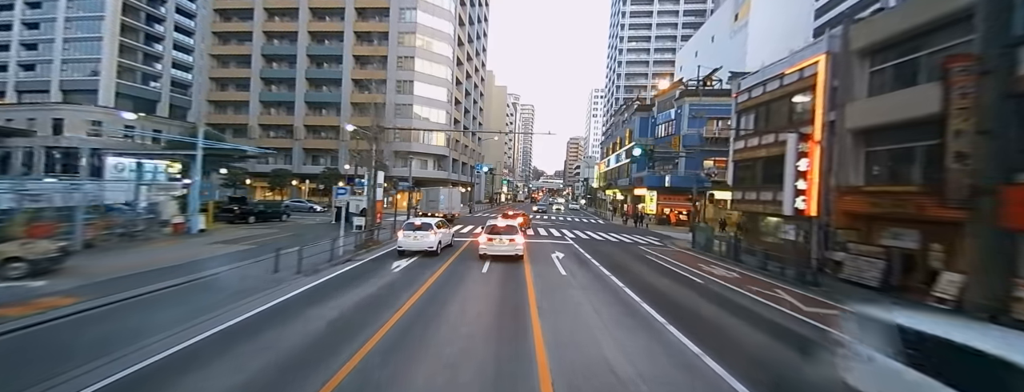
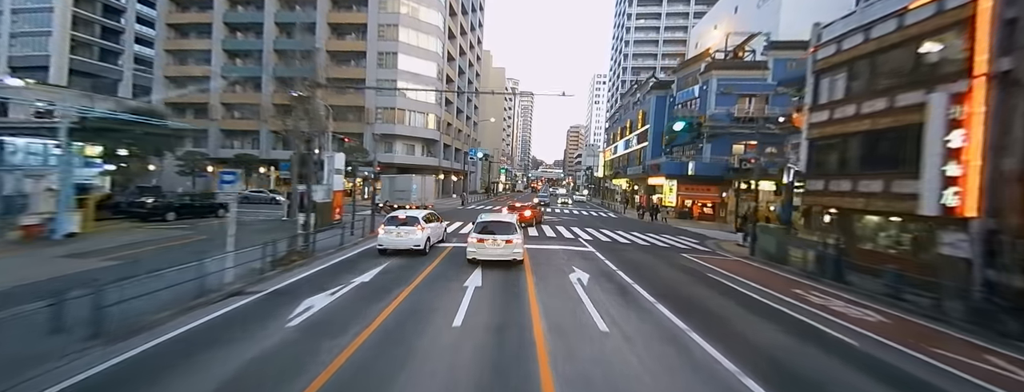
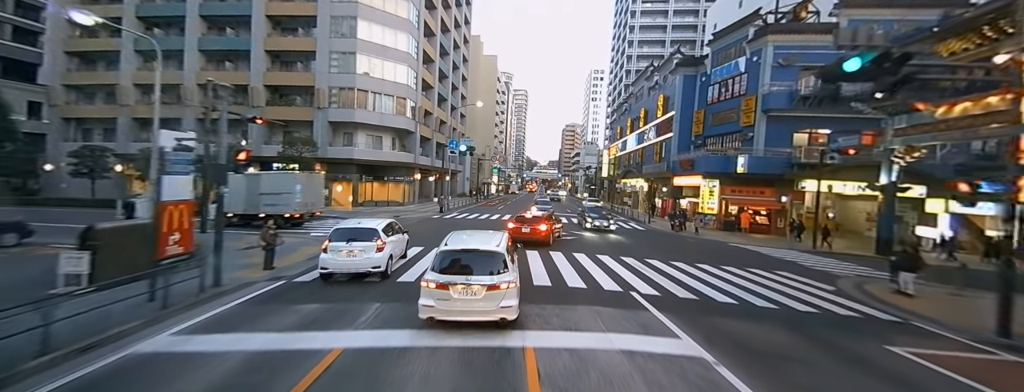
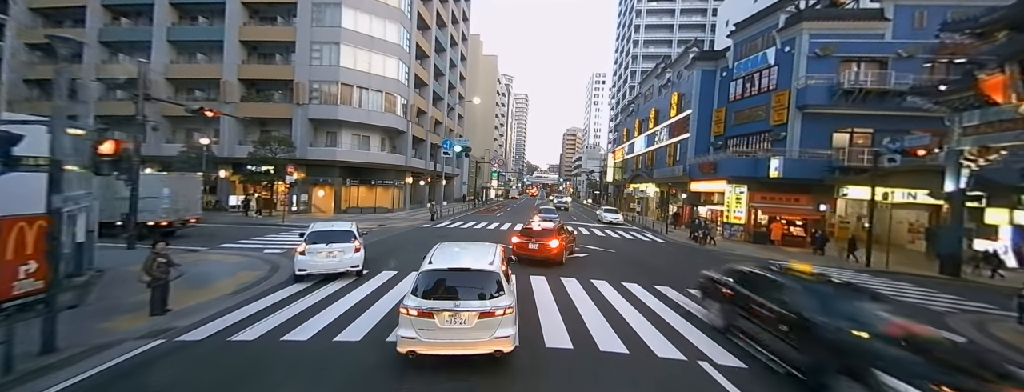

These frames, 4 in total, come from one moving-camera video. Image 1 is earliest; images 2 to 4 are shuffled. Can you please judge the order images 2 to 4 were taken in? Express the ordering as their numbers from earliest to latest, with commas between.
2, 3, 4
